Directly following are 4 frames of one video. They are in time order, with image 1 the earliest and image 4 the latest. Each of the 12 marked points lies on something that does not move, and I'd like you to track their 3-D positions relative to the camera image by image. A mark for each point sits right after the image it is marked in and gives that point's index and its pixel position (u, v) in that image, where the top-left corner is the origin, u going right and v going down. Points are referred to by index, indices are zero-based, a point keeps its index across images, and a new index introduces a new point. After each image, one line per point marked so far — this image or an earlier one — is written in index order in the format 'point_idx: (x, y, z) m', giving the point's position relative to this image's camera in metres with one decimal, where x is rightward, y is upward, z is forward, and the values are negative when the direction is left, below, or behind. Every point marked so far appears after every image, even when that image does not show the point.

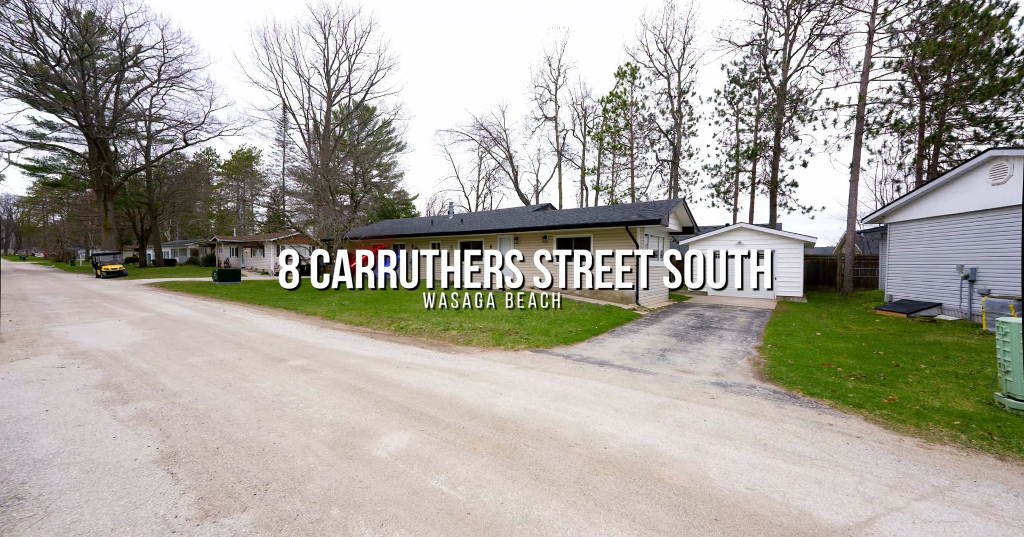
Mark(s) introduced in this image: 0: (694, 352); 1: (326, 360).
0: (+3.3, -1.5, +7.0) m
1: (-2.8, -1.4, +5.7) m
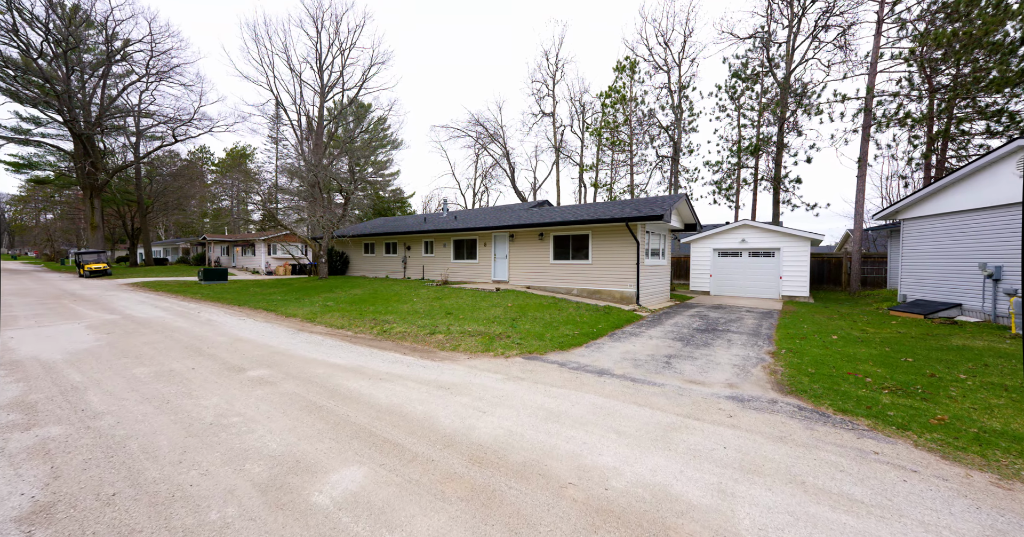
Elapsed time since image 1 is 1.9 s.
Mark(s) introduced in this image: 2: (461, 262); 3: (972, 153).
0: (+3.2, -1.5, +6.4) m
1: (-2.9, -1.4, +5.0) m
2: (-2.4, +0.3, +17.7) m
3: (+17.9, +4.7, +15.4) m
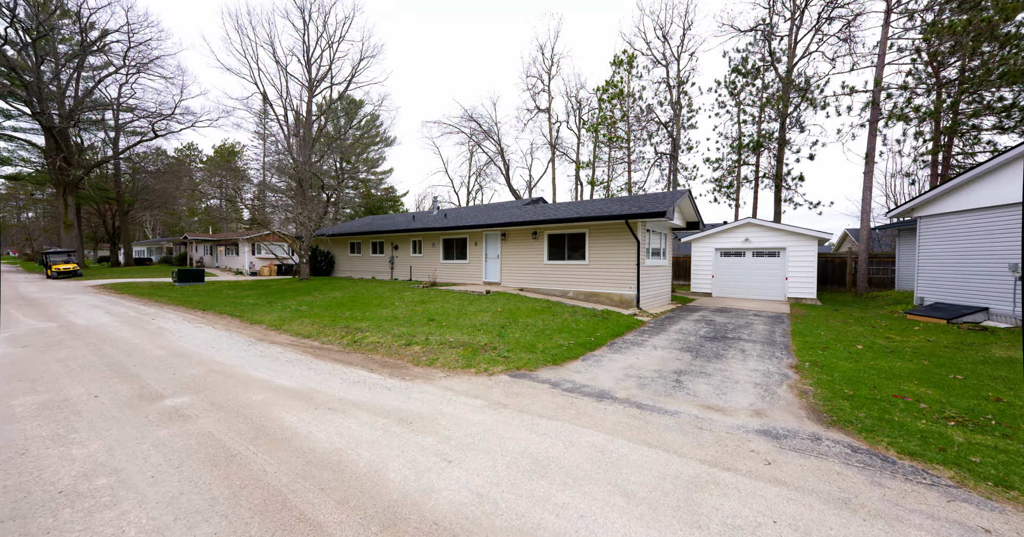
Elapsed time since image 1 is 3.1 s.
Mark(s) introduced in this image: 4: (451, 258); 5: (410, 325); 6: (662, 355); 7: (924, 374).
0: (+2.9, -1.5, +5.5) m
1: (-3.1, -1.4, +4.1) m
2: (-2.7, +0.3, +16.8) m
3: (+17.5, +4.6, +14.6) m
4: (-2.7, +0.5, +16.8) m
5: (-2.2, -1.2, +8.3) m
6: (+2.6, -1.5, +6.7) m
7: (+5.7, -1.5, +5.3) m
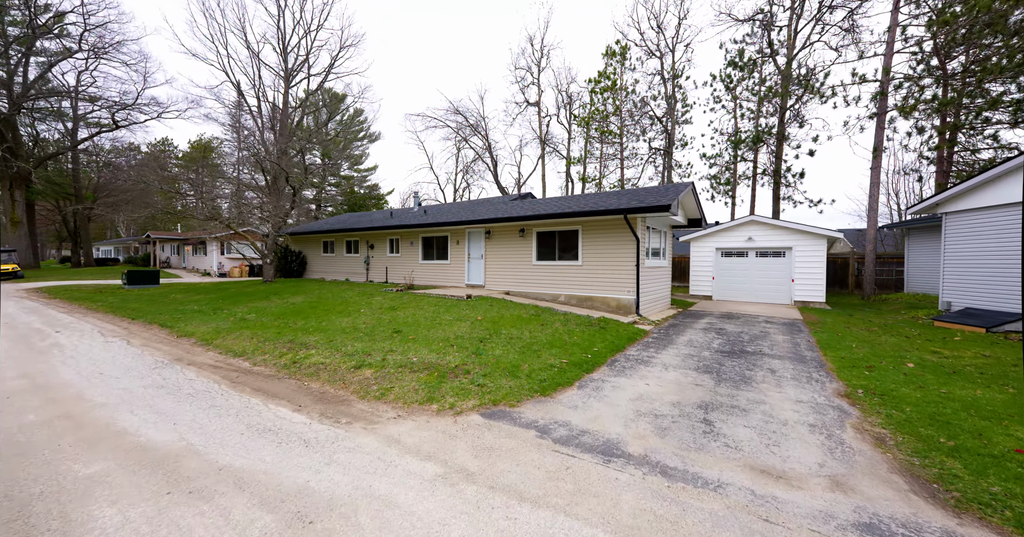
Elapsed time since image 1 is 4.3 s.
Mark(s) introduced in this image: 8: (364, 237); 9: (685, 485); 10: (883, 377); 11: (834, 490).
0: (+2.7, -1.6, +4.2) m
1: (-3.4, -1.4, +2.6) m
2: (-3.3, +0.2, +15.3) m
3: (+17.0, +4.6, +13.7) m
4: (-3.3, +0.4, +15.4) m
5: (-2.6, -1.3, +6.9) m
6: (+2.3, -1.5, +5.4) m
7: (+5.4, -1.5, +4.1) m
8: (-6.9, +1.5, +17.8) m
9: (+1.3, -1.6, +2.8) m
10: (+5.2, -1.5, +5.3) m
11: (+2.3, -1.6, +2.8) m
